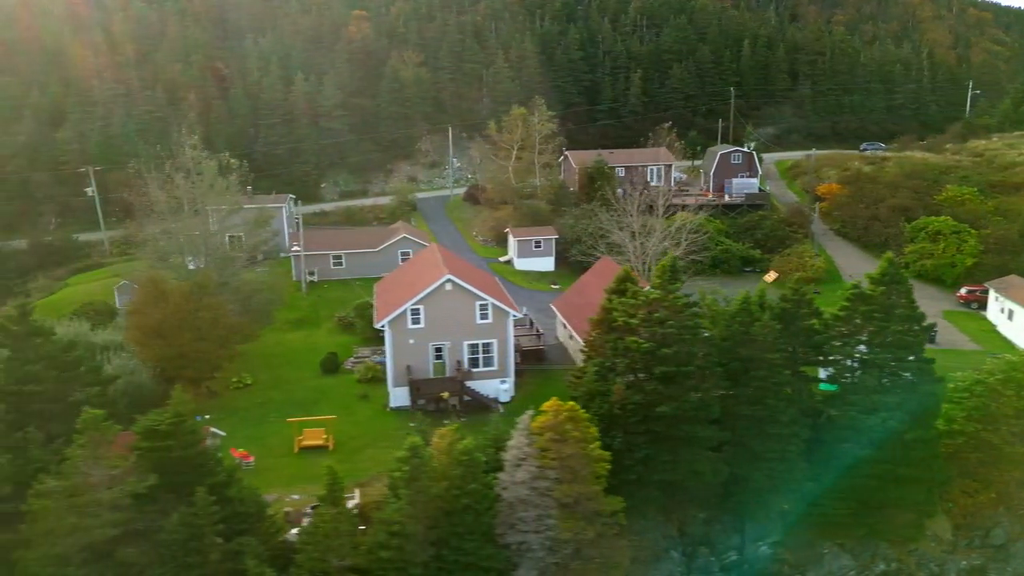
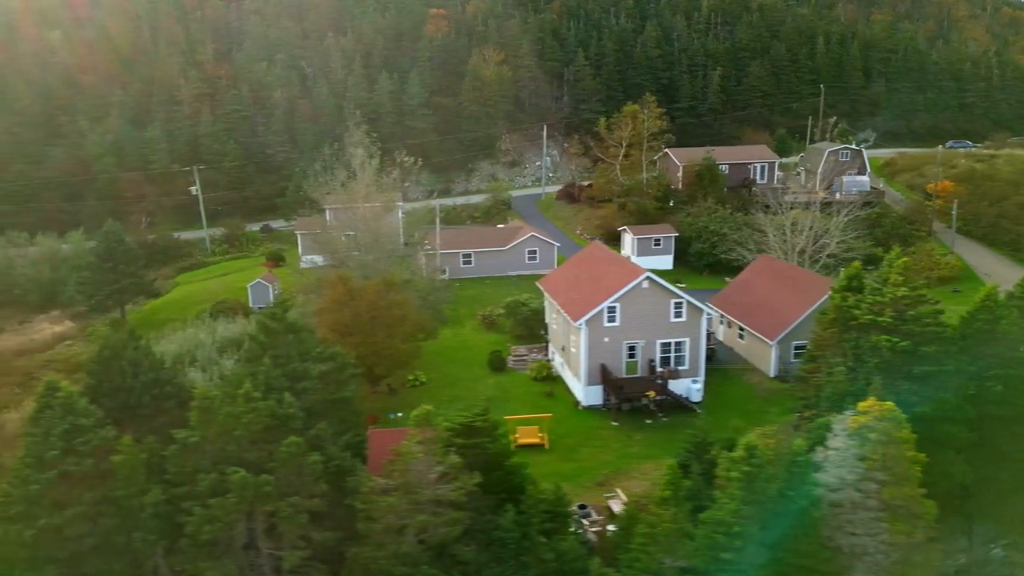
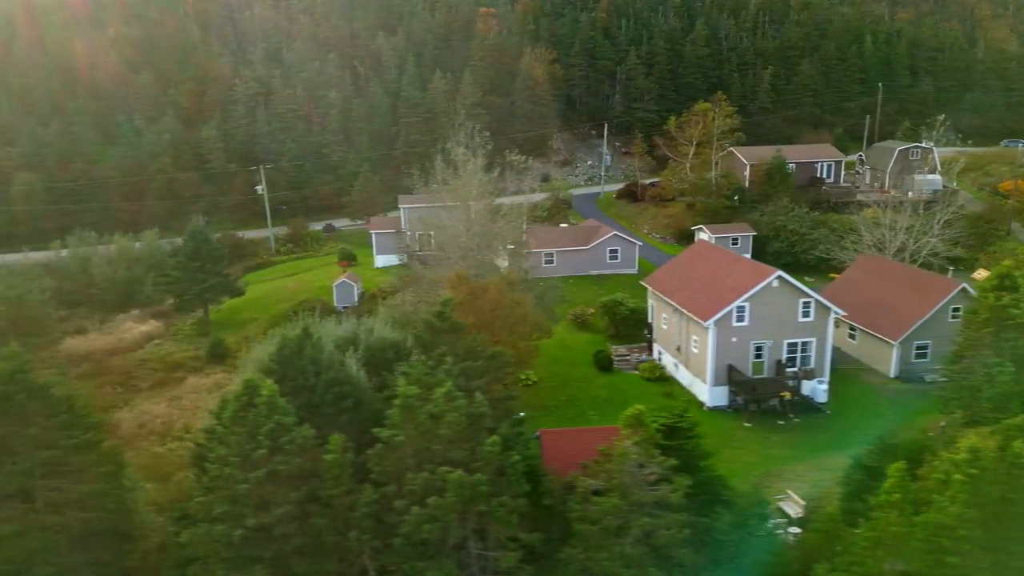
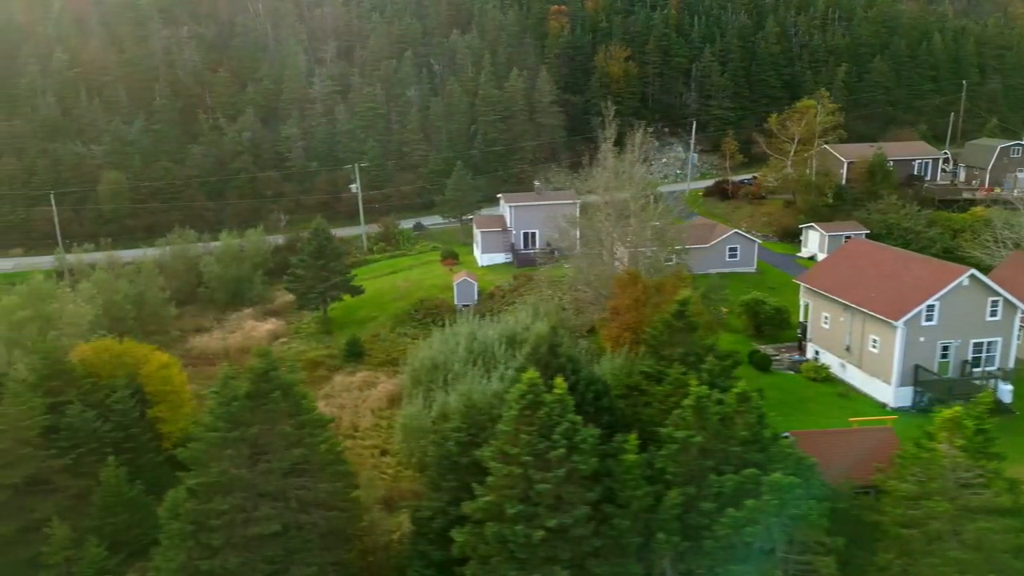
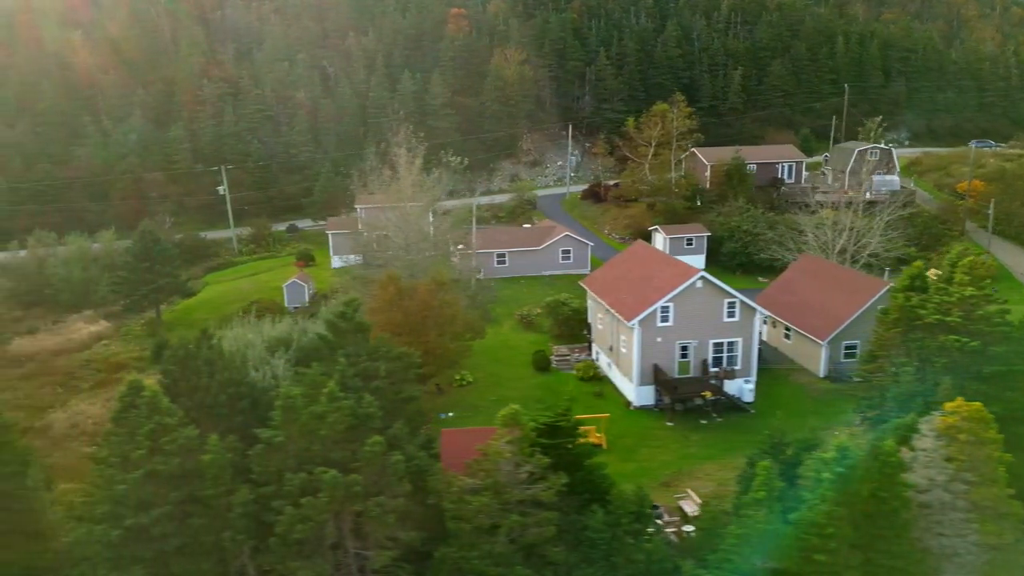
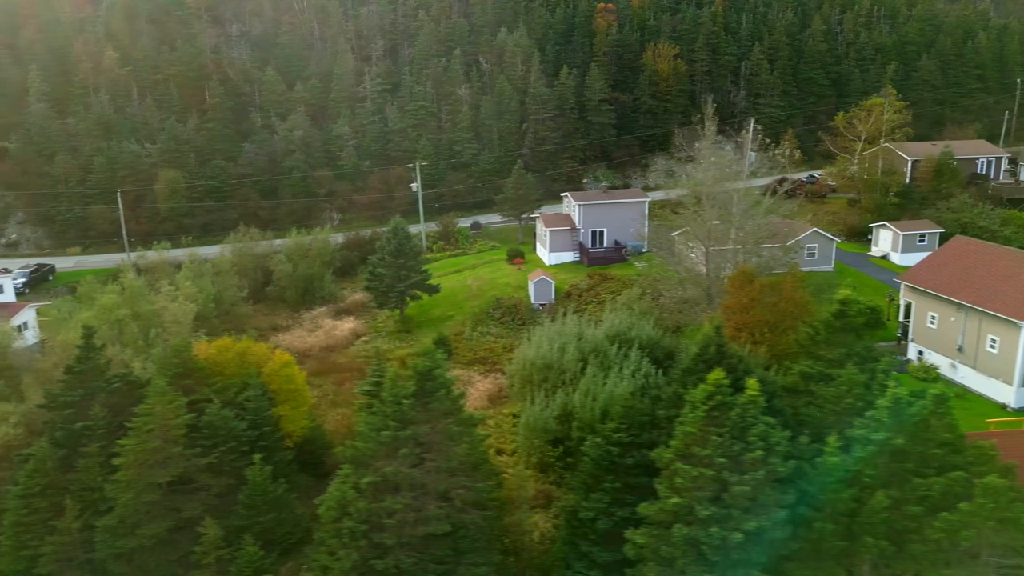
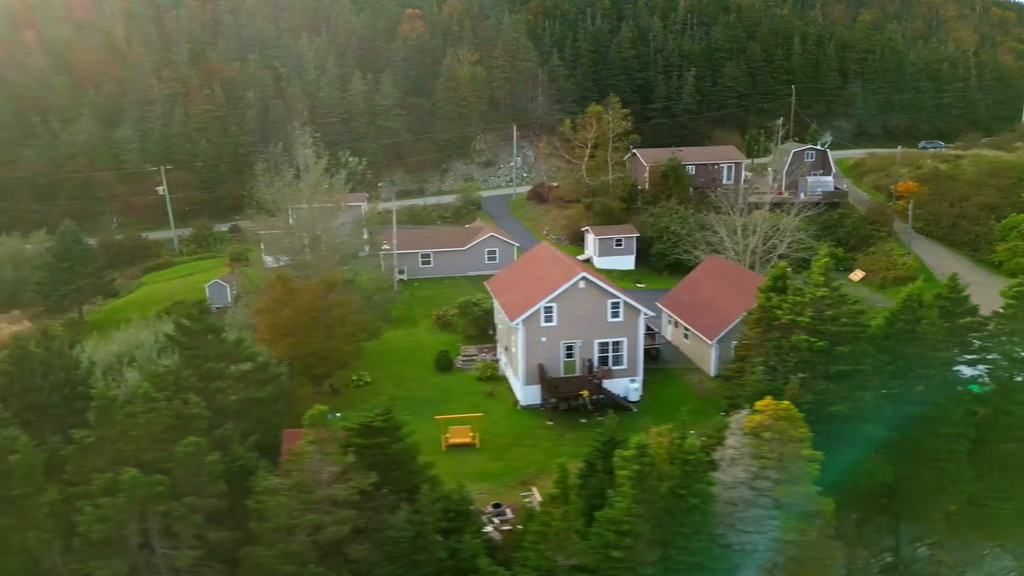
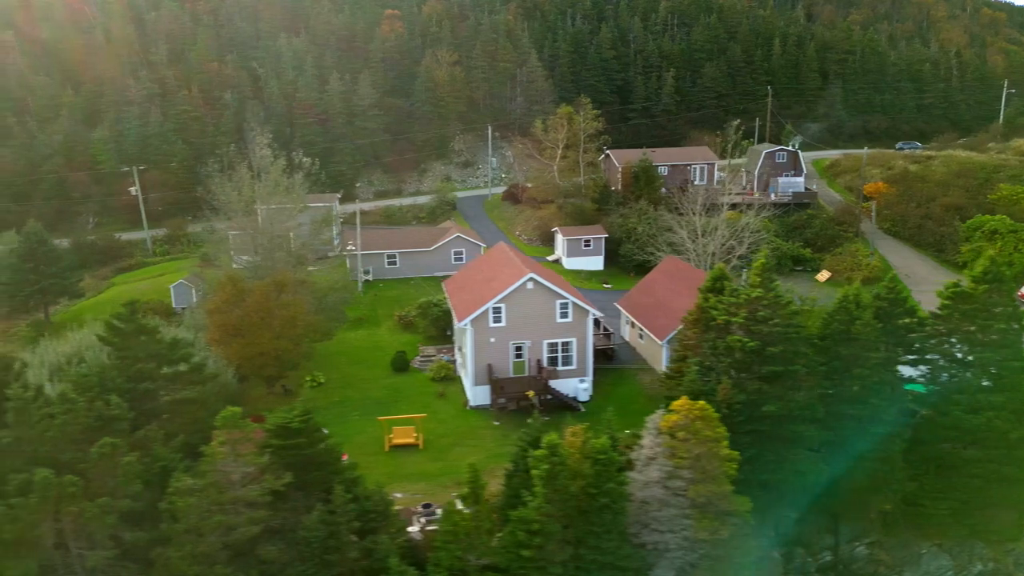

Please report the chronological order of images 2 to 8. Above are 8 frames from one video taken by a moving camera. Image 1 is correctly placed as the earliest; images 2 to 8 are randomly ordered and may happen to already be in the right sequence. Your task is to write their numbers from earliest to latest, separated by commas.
8, 7, 2, 5, 3, 4, 6
